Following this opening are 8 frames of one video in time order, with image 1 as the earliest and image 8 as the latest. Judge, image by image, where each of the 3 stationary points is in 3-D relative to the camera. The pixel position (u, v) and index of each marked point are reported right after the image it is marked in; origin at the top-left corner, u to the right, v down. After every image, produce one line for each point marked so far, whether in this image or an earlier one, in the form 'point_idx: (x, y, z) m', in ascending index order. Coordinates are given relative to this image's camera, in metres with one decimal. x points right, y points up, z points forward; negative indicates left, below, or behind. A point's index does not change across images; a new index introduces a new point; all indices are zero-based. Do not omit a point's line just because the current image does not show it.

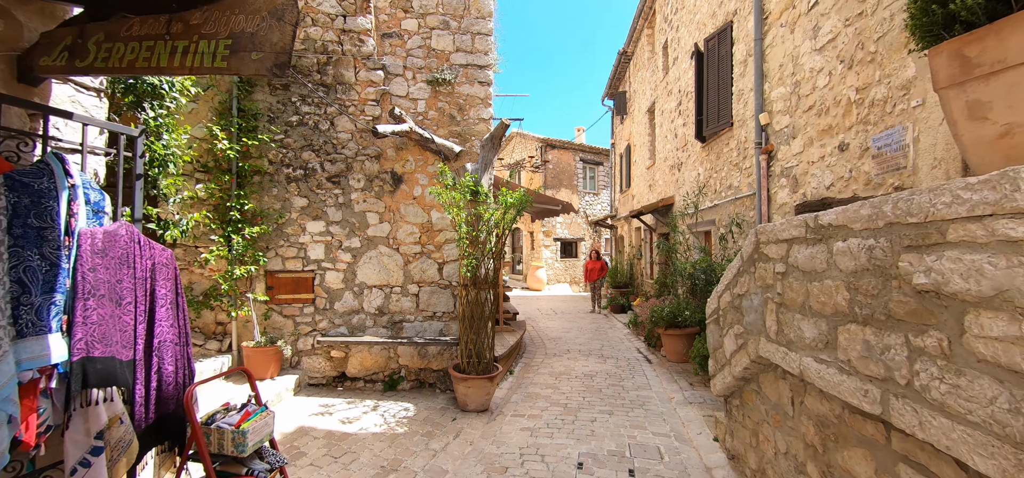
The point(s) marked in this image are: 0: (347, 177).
0: (-1.6, +0.6, +4.3) m
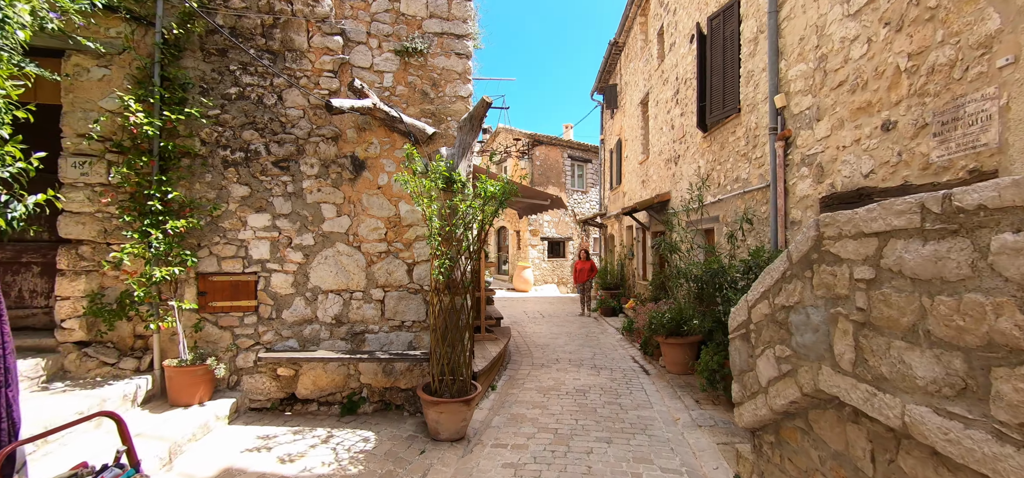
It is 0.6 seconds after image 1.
0: (-1.8, +0.6, +3.6) m
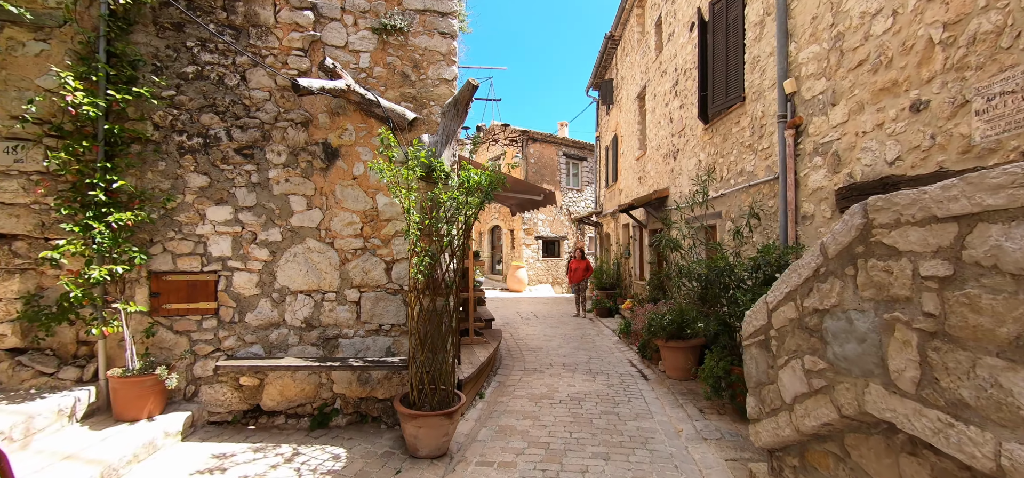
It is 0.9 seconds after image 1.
0: (-1.9, +0.7, +3.3) m
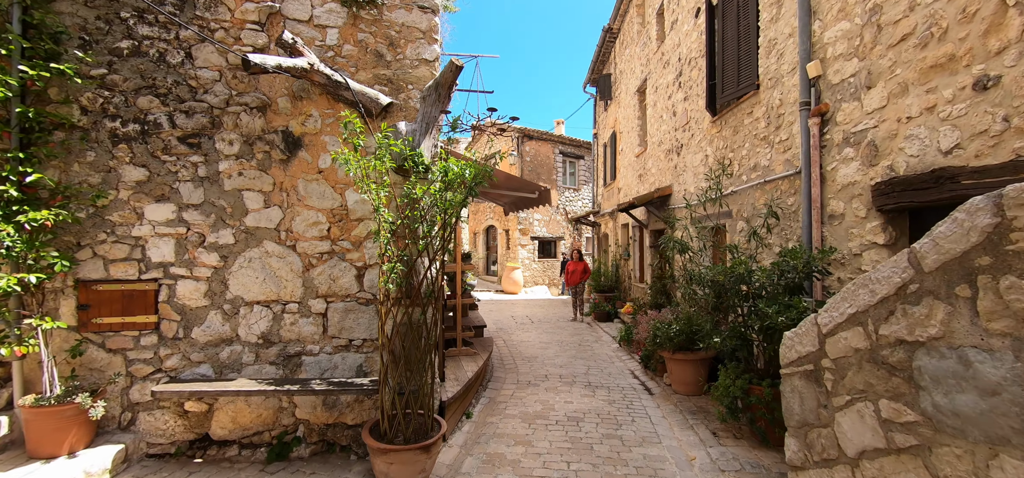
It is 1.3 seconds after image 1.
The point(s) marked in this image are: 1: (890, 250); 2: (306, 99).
0: (-2.0, +0.7, +2.8) m
1: (+2.4, -0.1, +2.7) m
2: (-1.4, +1.0, +3.0) m
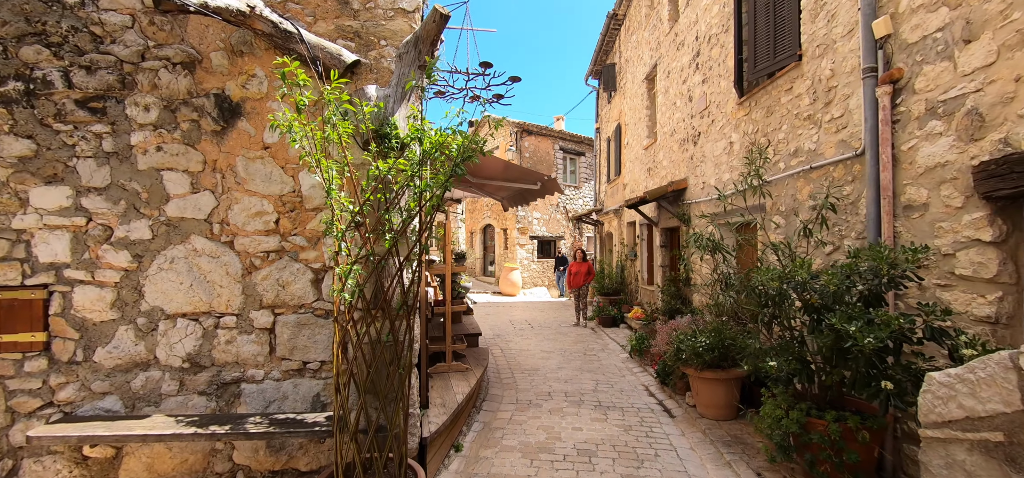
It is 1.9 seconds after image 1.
0: (-2.0, +0.7, +2.2) m
1: (+2.4, 0.0, +2.1) m
2: (-1.4, +1.0, +2.3) m
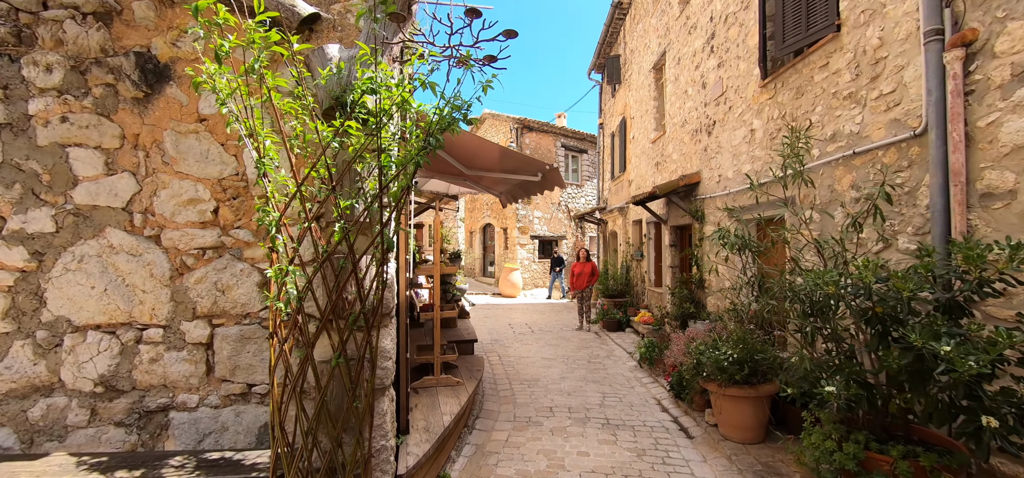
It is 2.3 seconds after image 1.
0: (-2.0, +0.7, +1.8) m
1: (+2.3, 0.0, +1.7) m
2: (-1.4, +1.0, +1.9) m
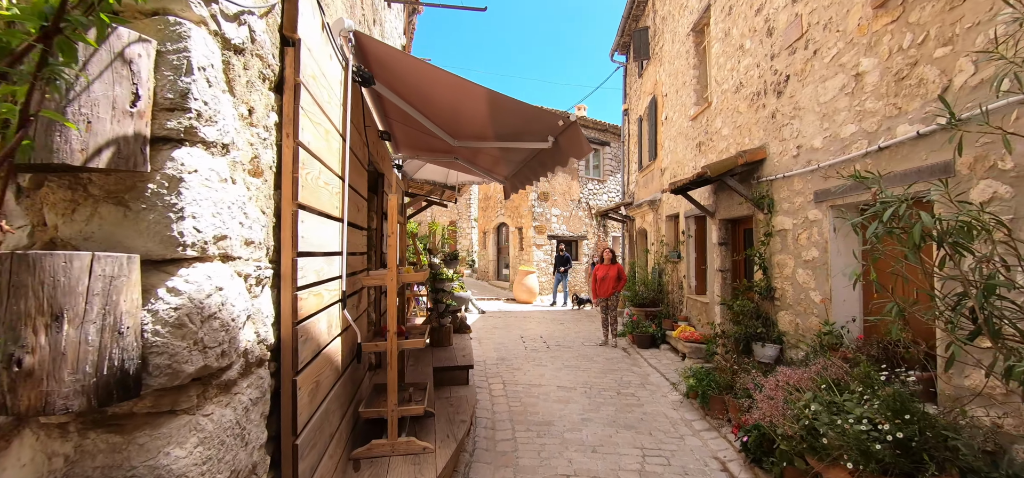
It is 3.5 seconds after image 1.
0: (-2.1, +0.8, +0.7) m
1: (+2.2, 0.0, +0.4) m
2: (-1.5, +1.1, +0.8) m
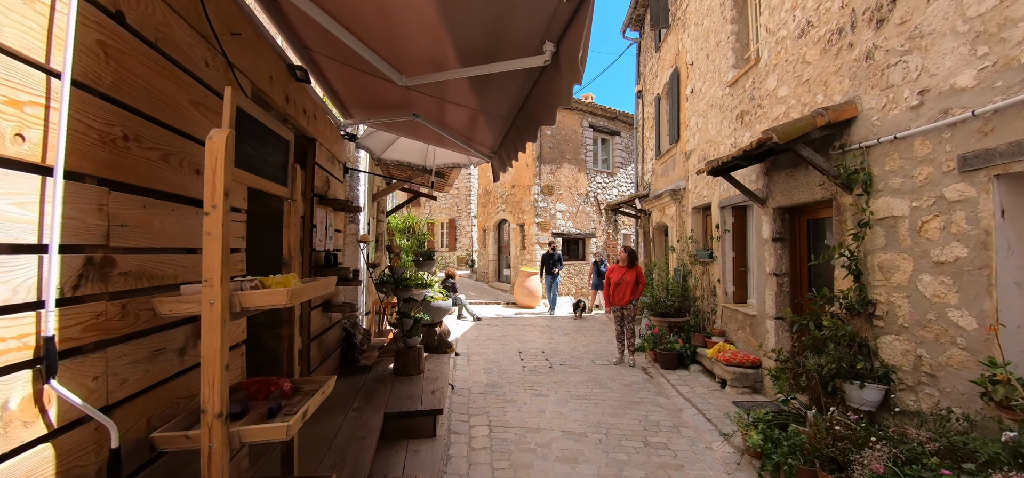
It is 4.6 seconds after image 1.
0: (-2.2, +0.8, -0.4) m
1: (+2.1, +0.1, -0.8) m
2: (-1.7, +1.1, -0.3) m
